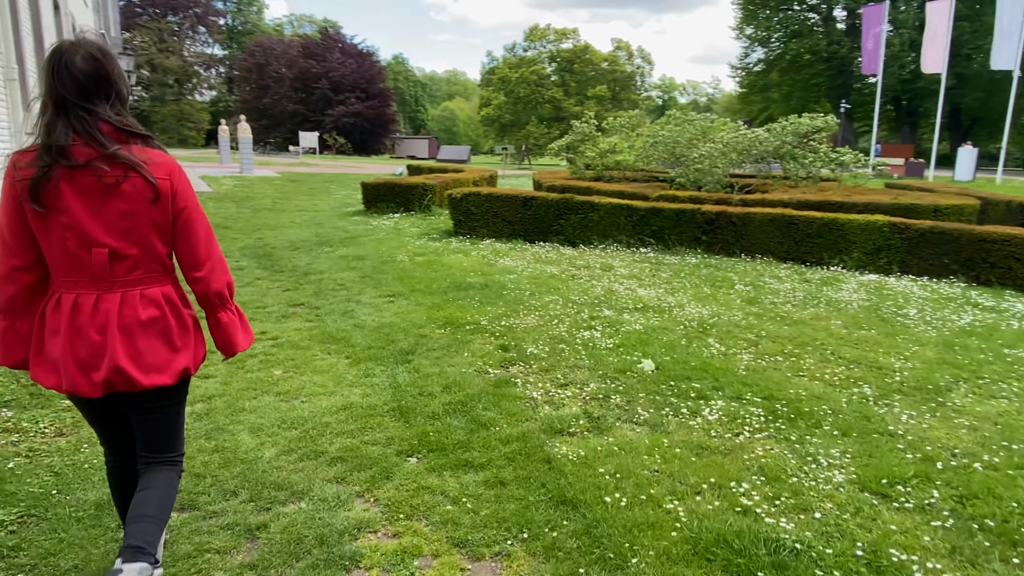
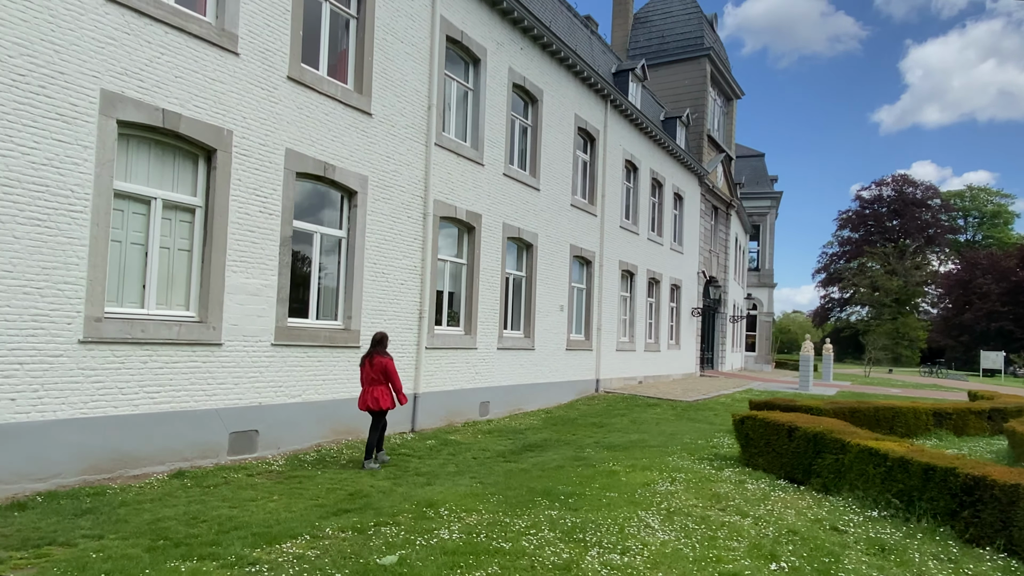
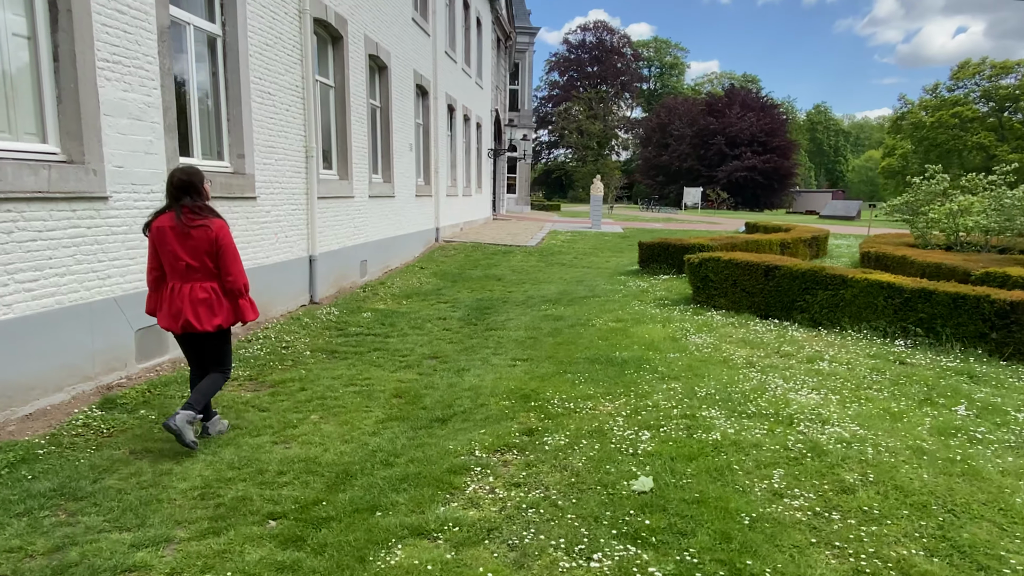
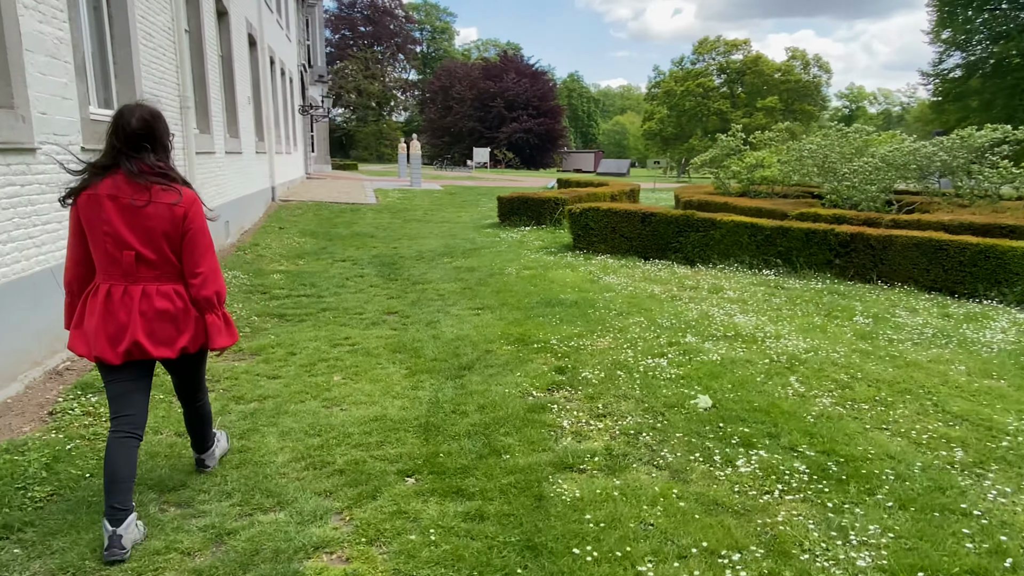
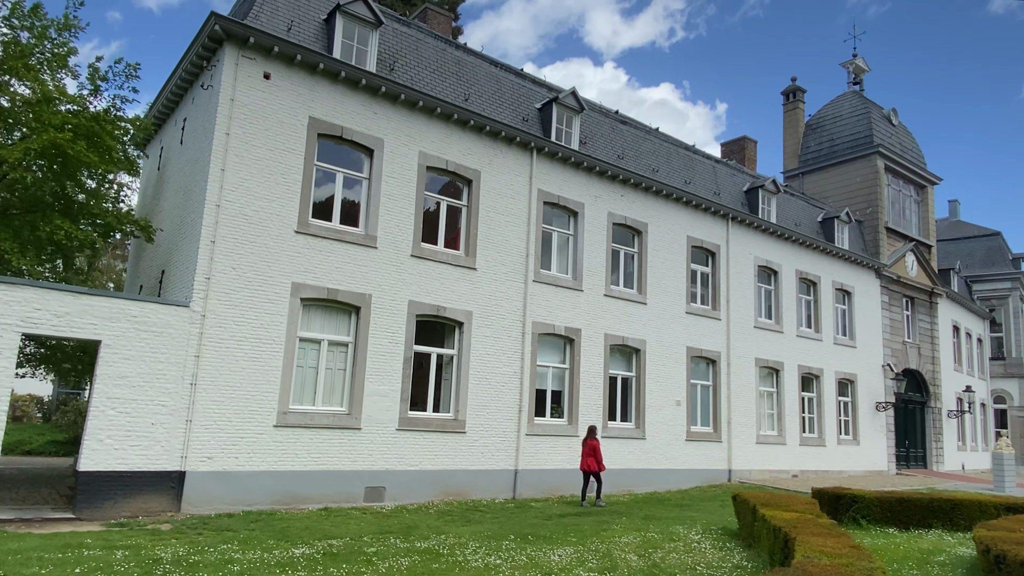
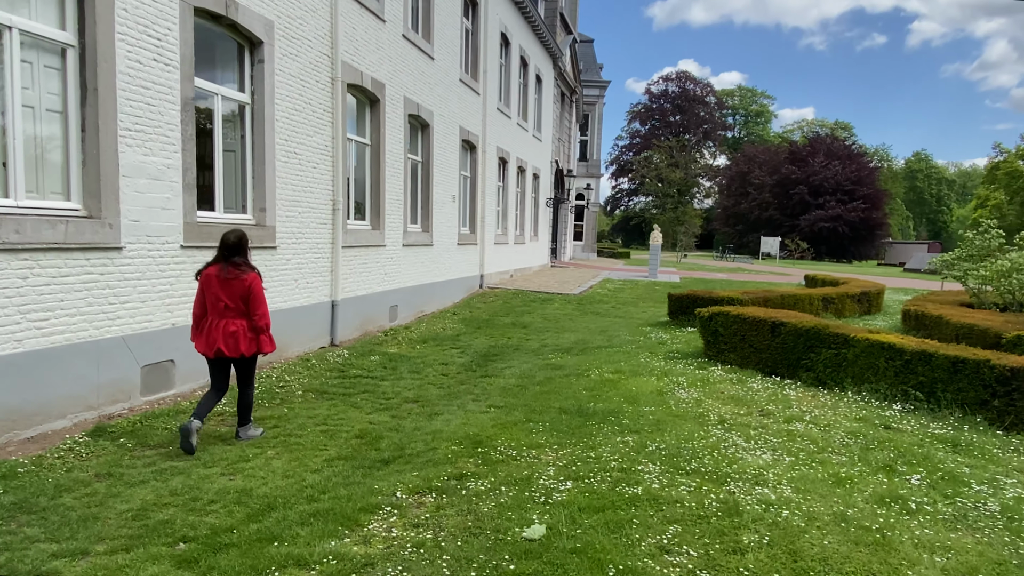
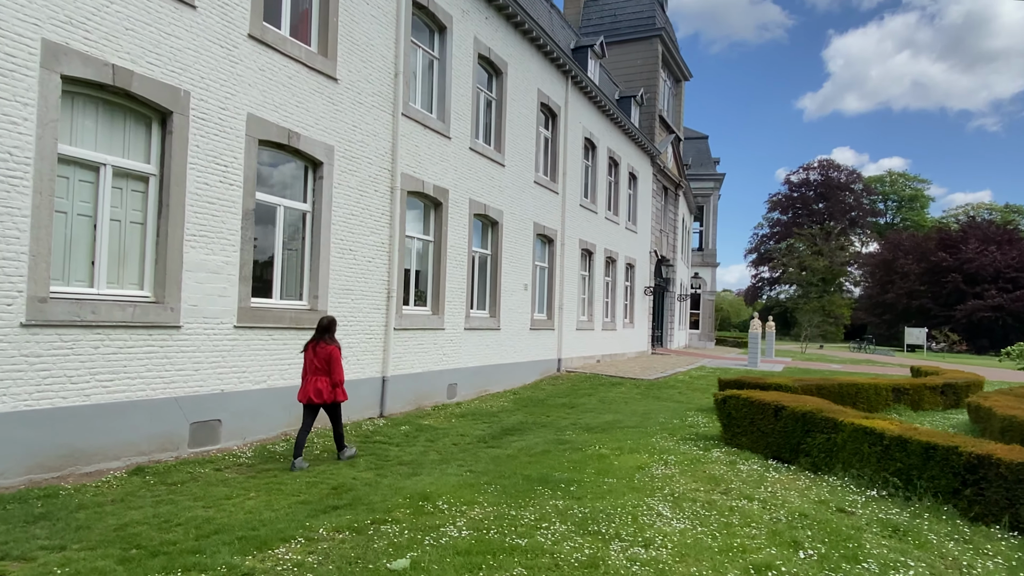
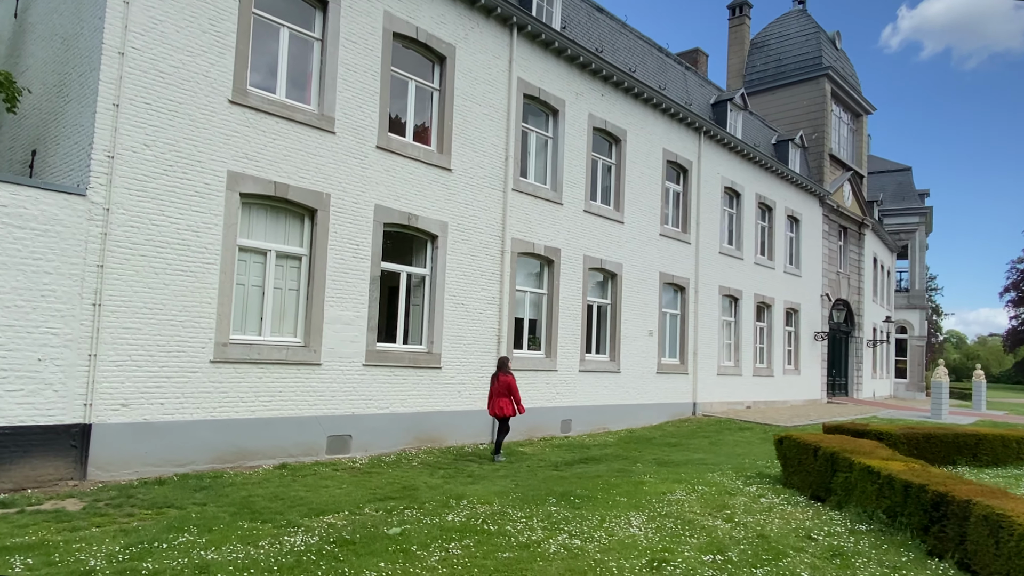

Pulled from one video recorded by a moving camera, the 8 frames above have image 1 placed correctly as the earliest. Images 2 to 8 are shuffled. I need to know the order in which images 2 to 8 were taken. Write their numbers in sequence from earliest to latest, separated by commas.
4, 3, 6, 7, 2, 8, 5
